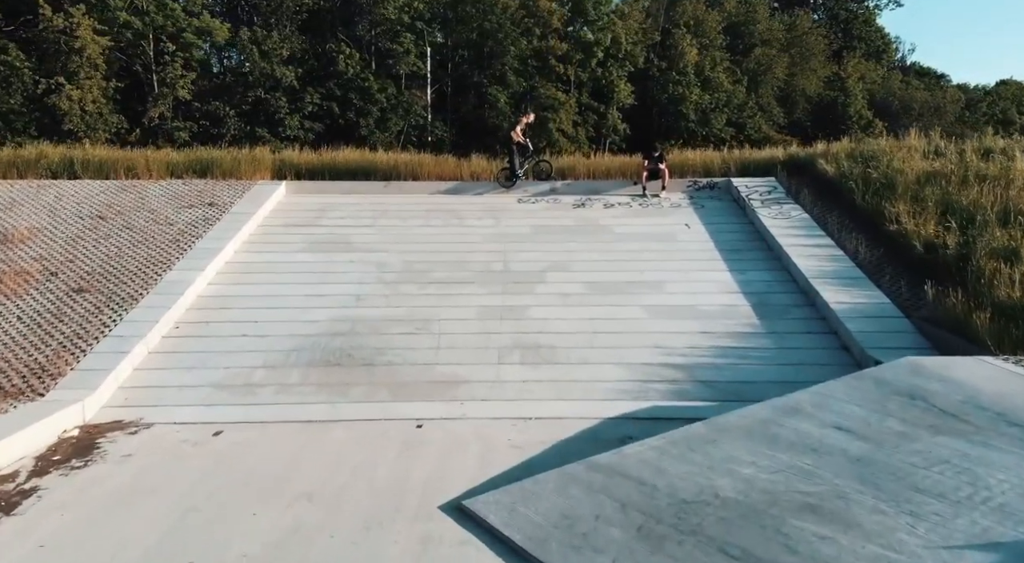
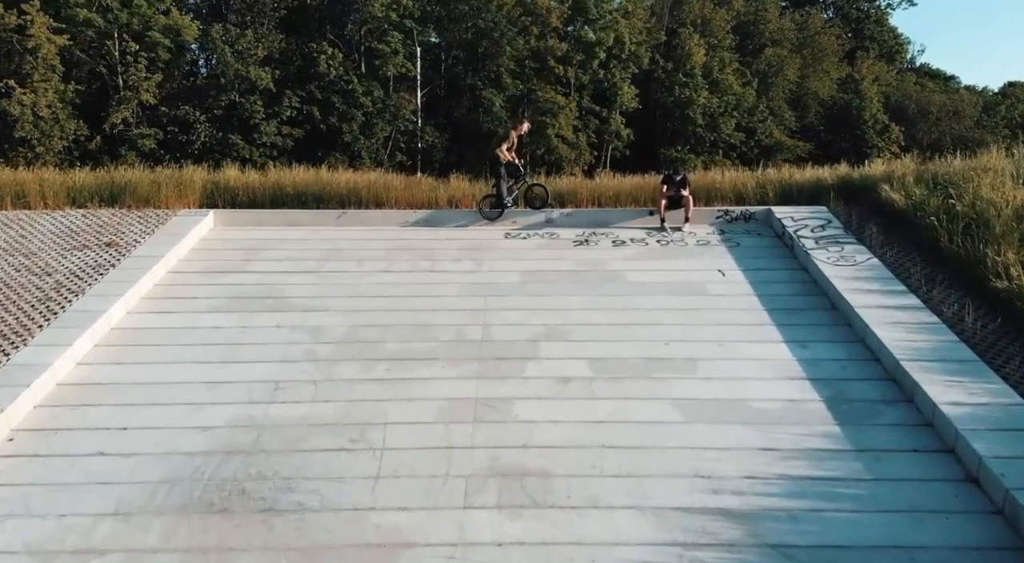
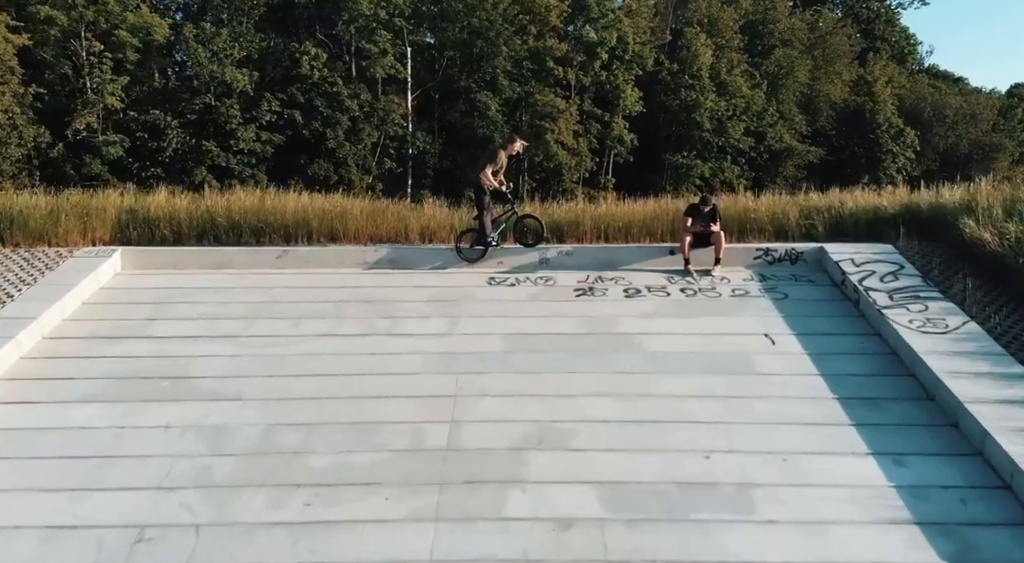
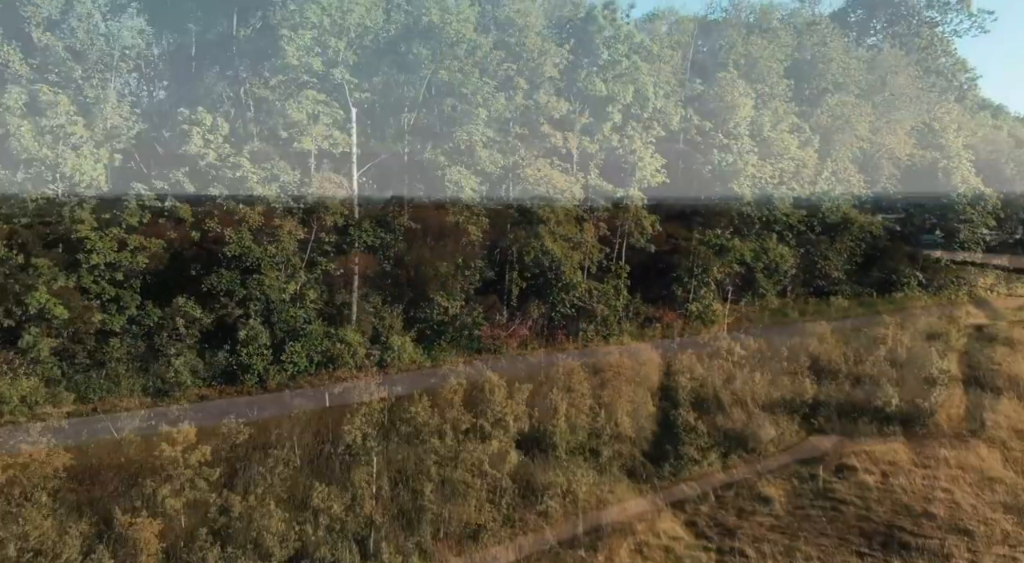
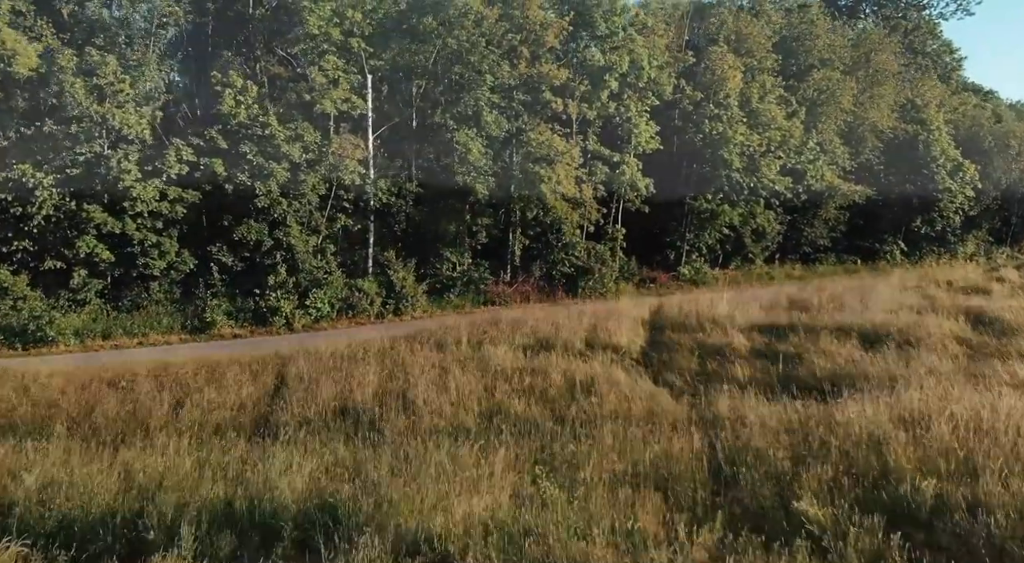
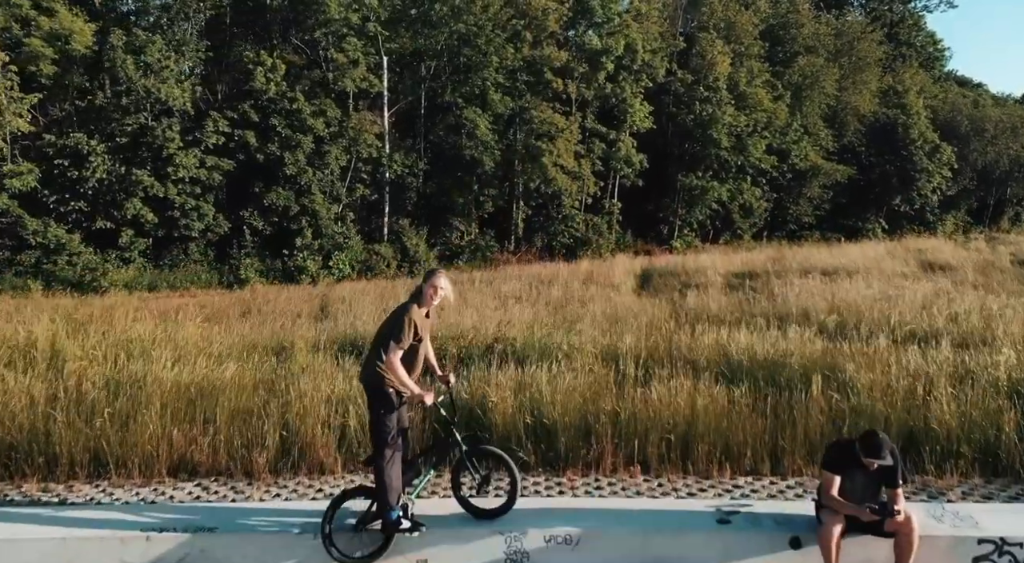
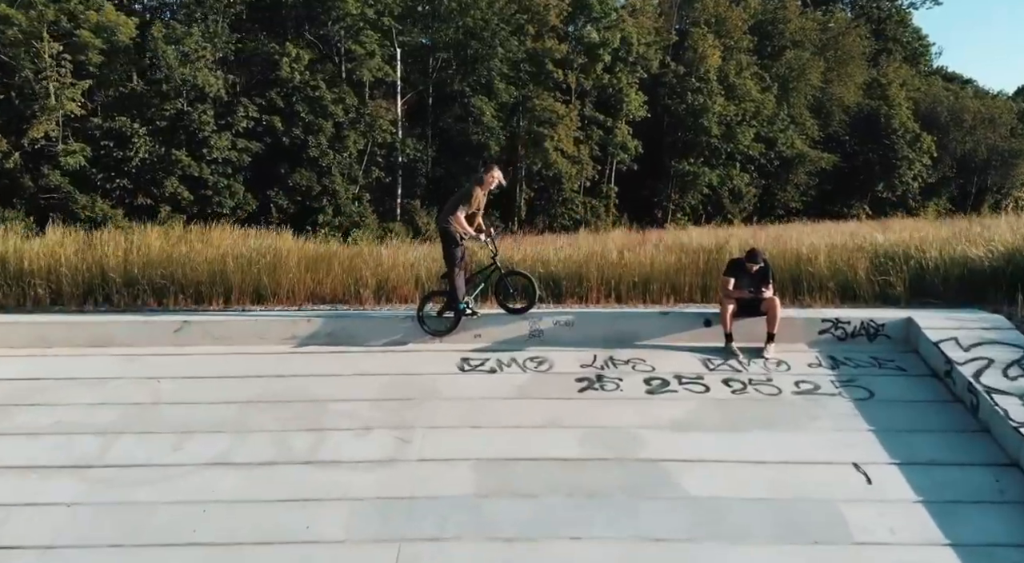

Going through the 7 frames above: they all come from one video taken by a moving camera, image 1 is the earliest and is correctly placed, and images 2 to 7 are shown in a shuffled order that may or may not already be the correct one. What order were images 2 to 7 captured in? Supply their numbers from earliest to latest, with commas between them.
2, 3, 7, 6, 5, 4
